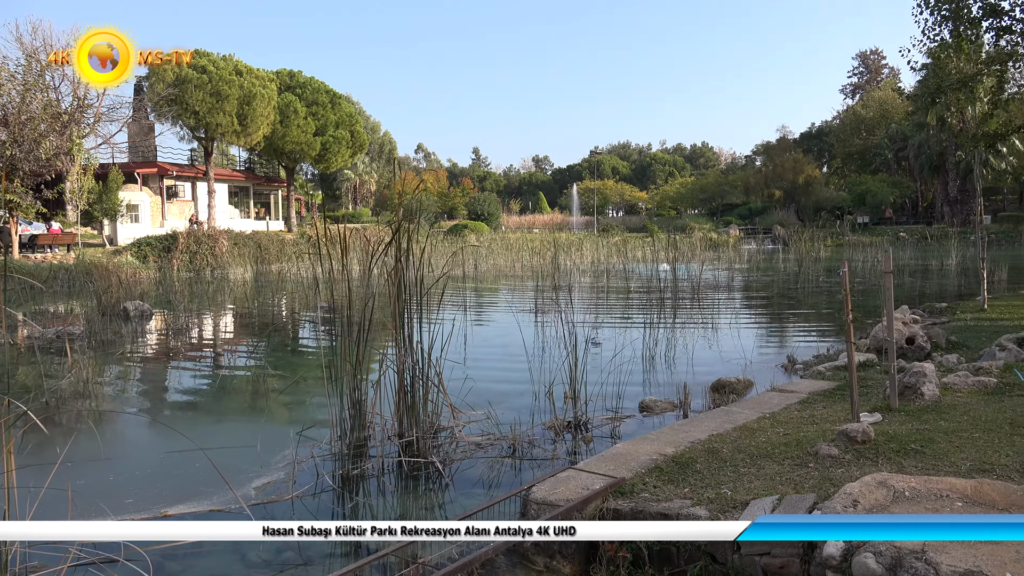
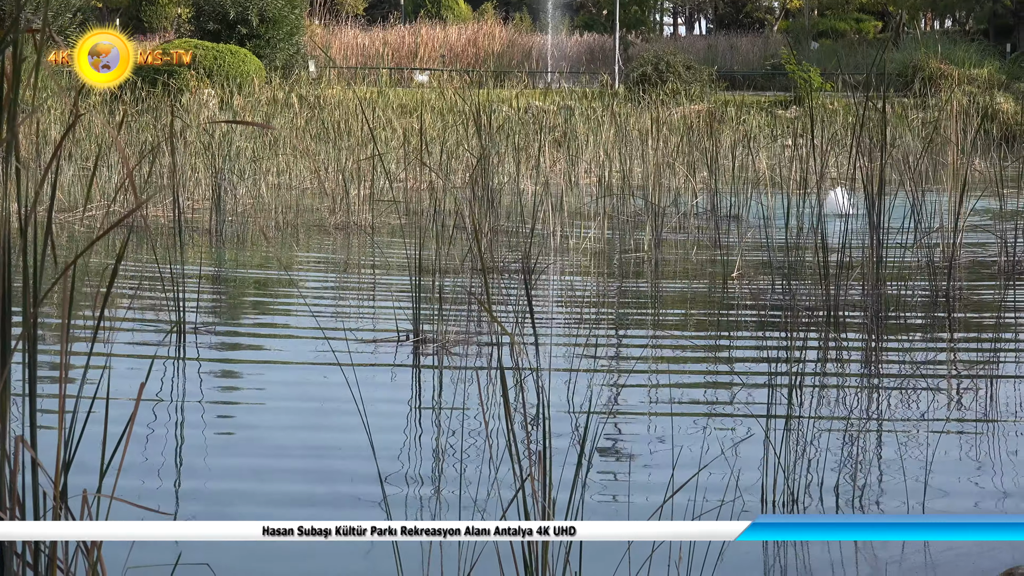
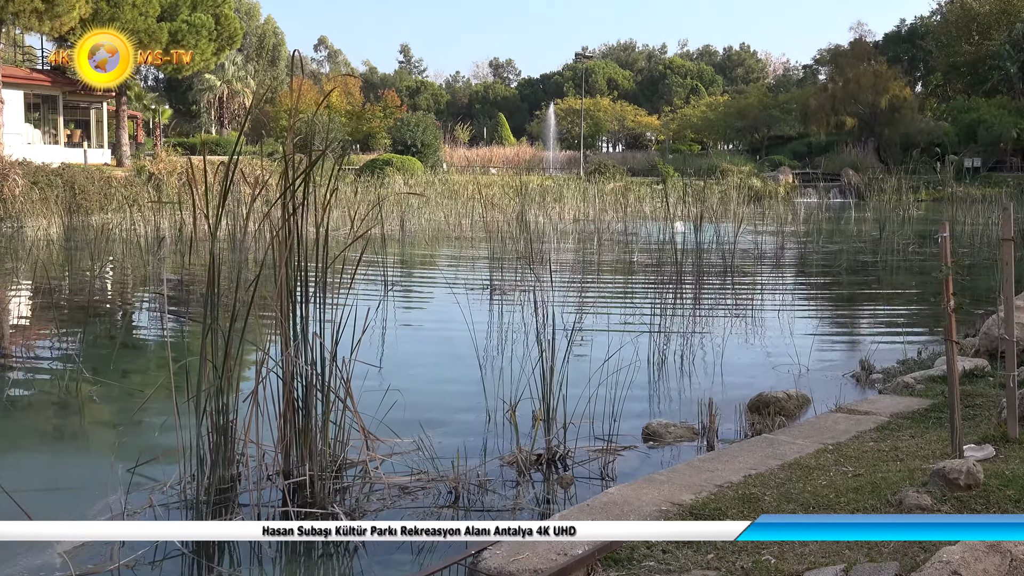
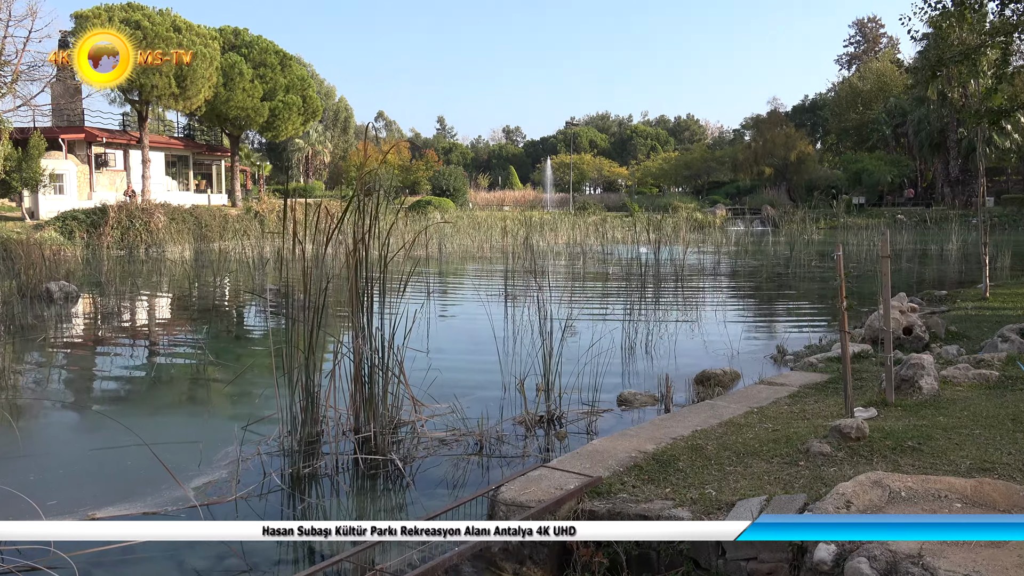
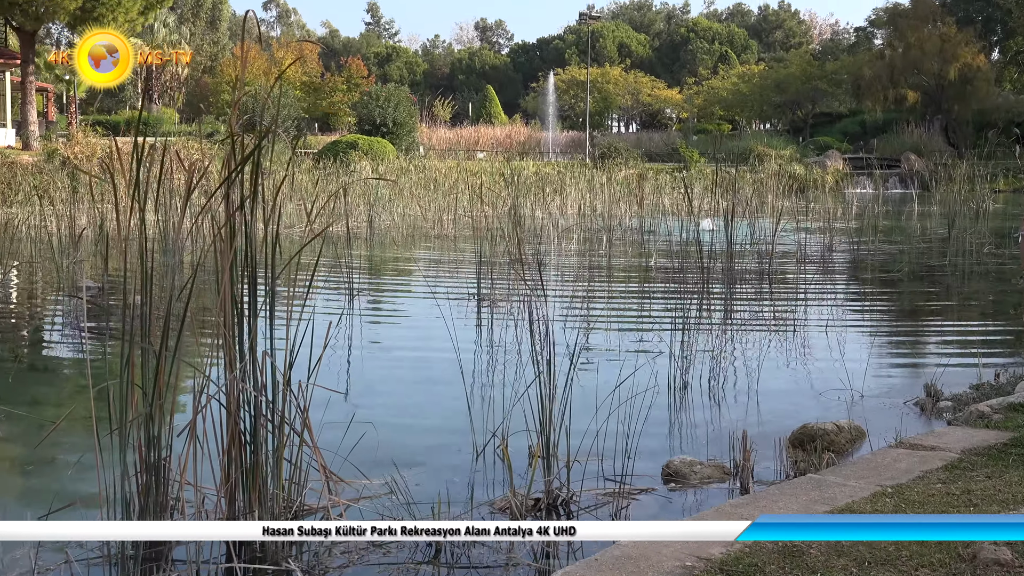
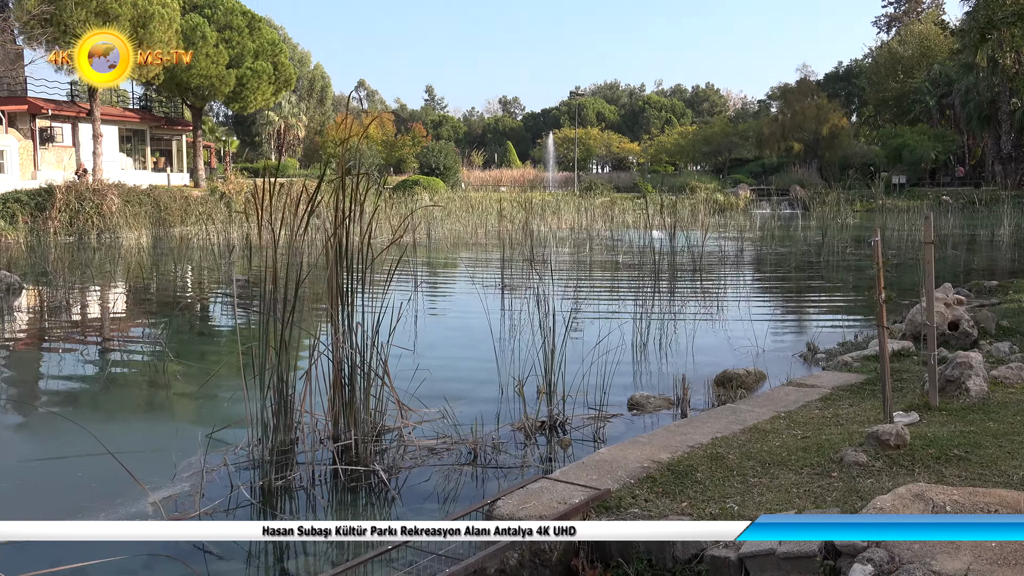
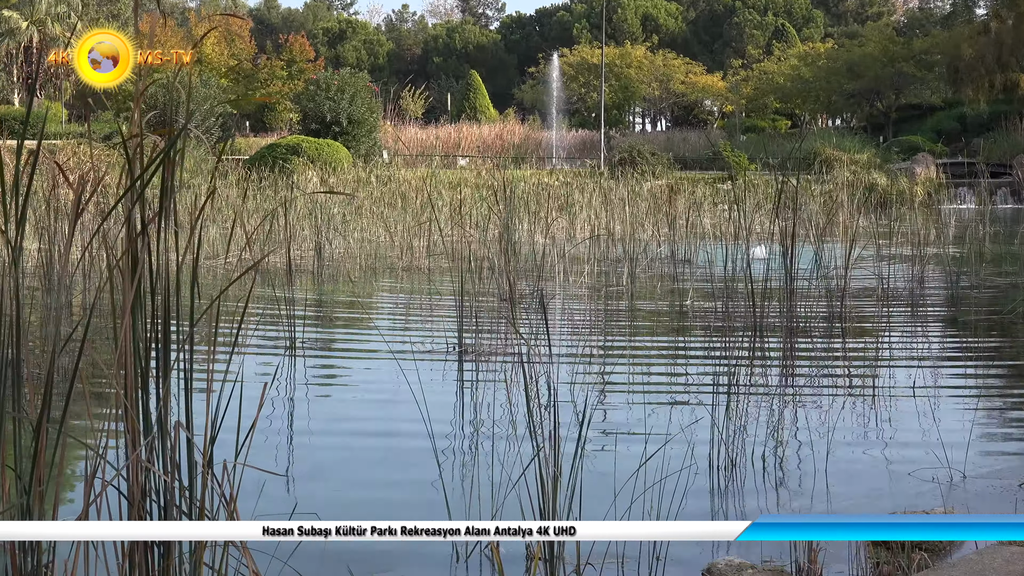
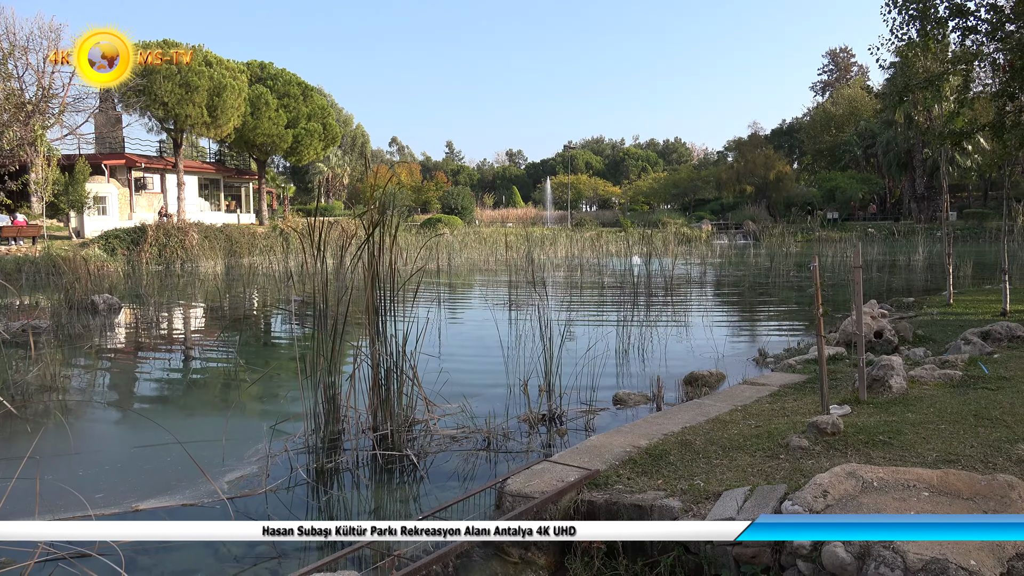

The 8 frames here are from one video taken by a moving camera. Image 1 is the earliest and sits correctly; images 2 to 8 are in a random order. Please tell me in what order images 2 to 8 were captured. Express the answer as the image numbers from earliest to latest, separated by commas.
8, 4, 6, 3, 5, 7, 2
